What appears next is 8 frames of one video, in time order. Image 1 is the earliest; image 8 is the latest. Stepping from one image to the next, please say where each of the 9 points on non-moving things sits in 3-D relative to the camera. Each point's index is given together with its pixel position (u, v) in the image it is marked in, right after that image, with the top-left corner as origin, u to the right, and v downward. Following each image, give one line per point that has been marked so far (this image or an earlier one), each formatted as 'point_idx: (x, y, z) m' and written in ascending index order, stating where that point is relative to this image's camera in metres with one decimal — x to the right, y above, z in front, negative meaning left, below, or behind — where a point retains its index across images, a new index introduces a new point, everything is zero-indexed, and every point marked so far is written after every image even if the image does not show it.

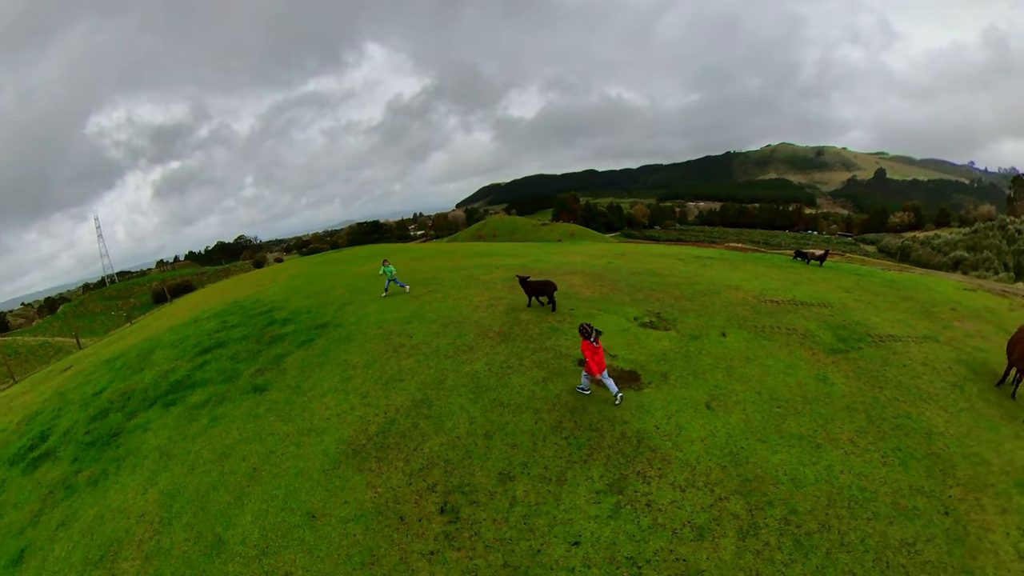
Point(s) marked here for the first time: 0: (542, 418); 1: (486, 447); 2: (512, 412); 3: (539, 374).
0: (+0.8, -3.2, +11.5) m
1: (-0.3, -3.4, +10.7) m
2: (+0.2, -3.1, +11.7) m
3: (+0.9, -2.5, +13.3) m
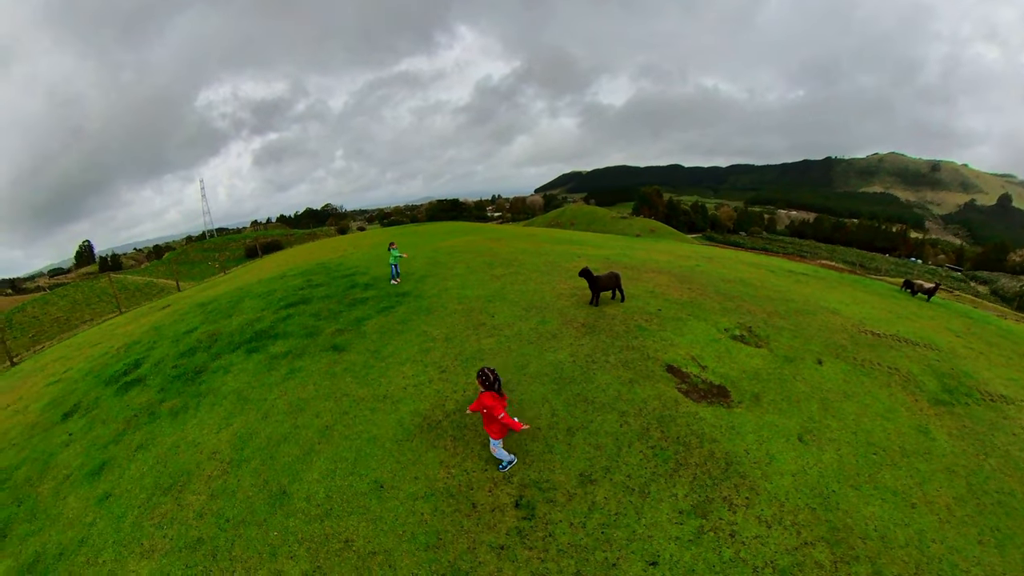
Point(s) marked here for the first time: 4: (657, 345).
0: (+2.3, -2.9, +10.6) m
1: (+1.2, -3.0, +9.9) m
2: (+1.8, -2.7, +10.9) m
3: (+2.8, -2.2, +12.4) m
4: (+4.1, -1.7, +14.2) m
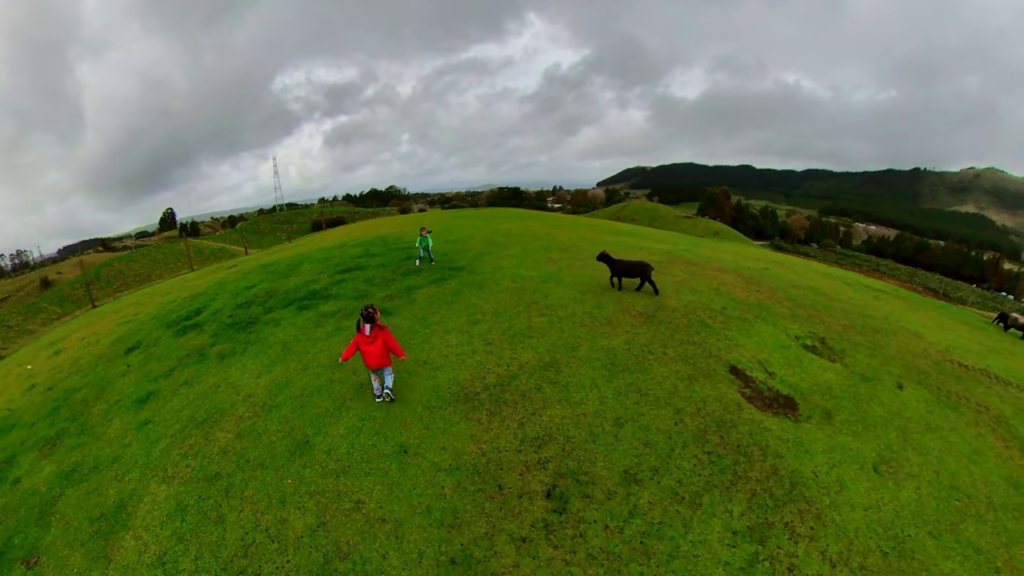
0: (+3.2, -2.6, +10.0) m
1: (+2.0, -2.6, +9.4) m
2: (+2.8, -2.4, +10.4) m
3: (+3.9, -2.0, +11.7) m
4: (+5.4, -1.5, +13.3) m
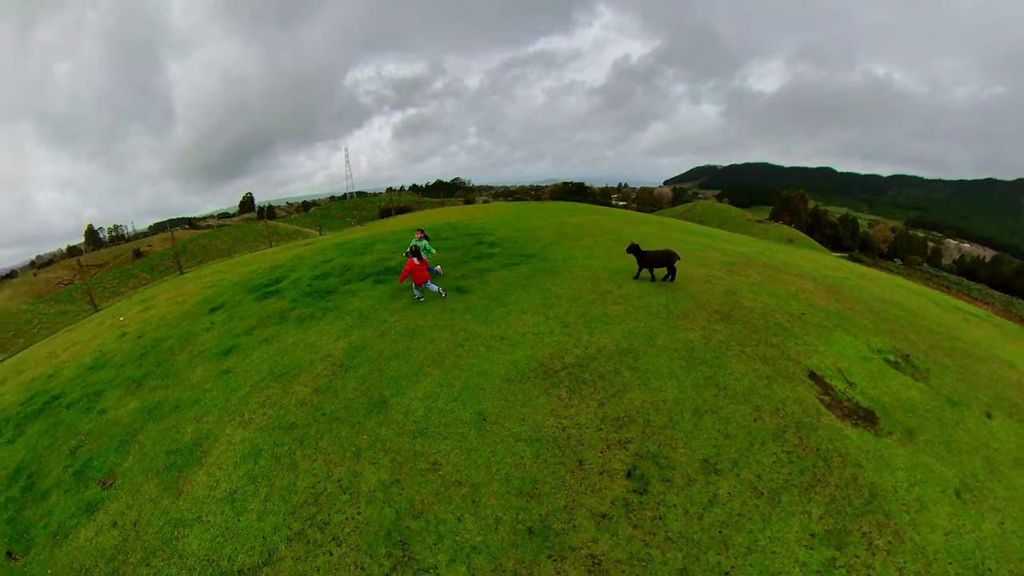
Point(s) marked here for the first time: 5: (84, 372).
0: (+4.5, -2.4, +9.3) m
1: (+3.2, -2.4, +8.9) m
2: (+4.0, -2.2, +9.7) m
3: (+5.3, -1.8, +10.9) m
4: (+7.0, -1.5, +12.3) m
5: (-10.6, -2.0, +12.5) m
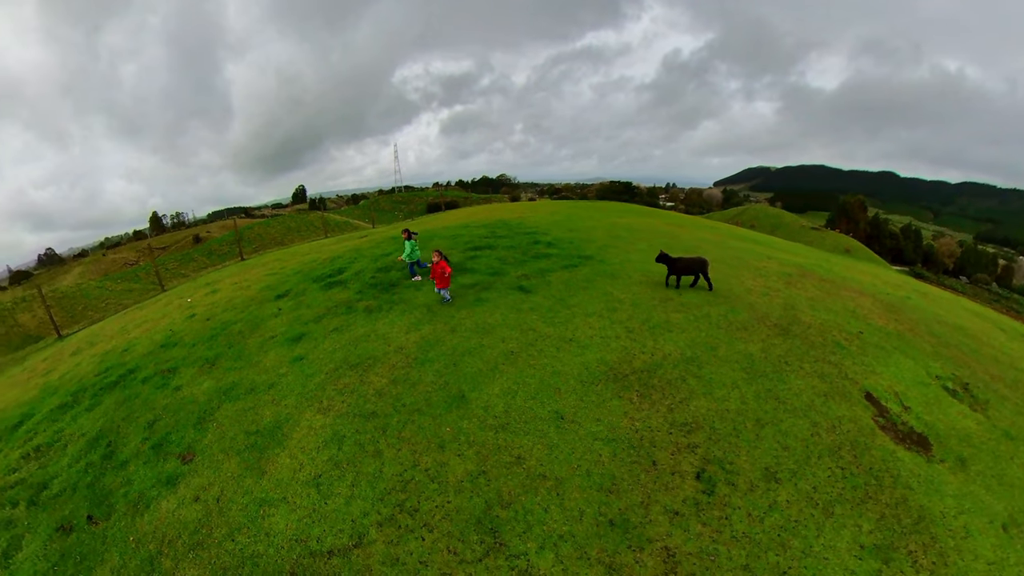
0: (+5.4, -2.6, +9.0) m
1: (+4.1, -2.5, +8.6) m
2: (+5.0, -2.3, +9.4) m
3: (+6.4, -2.0, +10.5) m
4: (+8.3, -1.7, +11.8) m
5: (-9.3, -1.6, +13.2) m
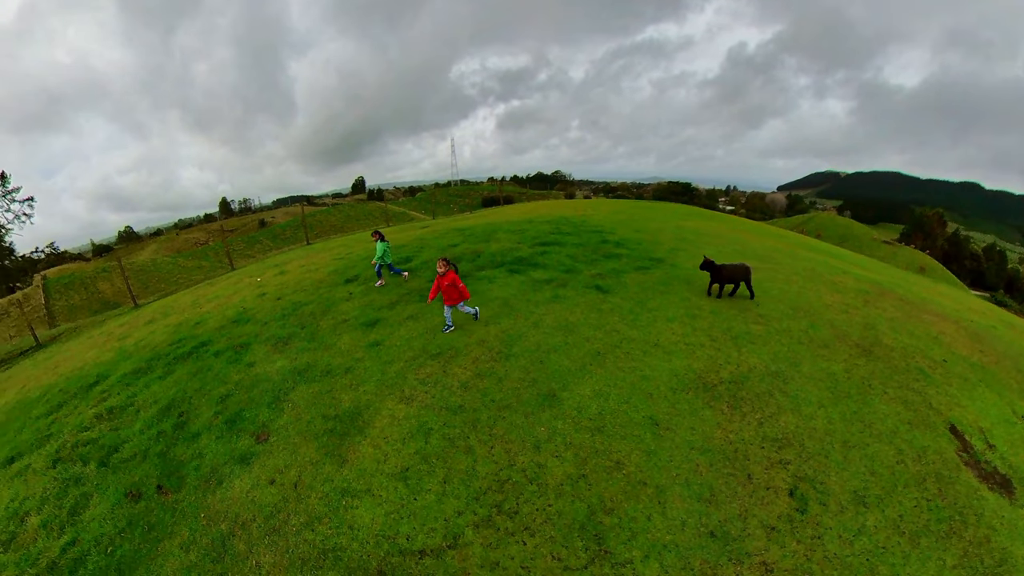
0: (+6.5, -2.8, +8.4) m
1: (+5.2, -2.6, +8.2) m
2: (+6.2, -2.5, +8.8) m
3: (+7.7, -2.2, +9.8) m
4: (+9.6, -2.0, +11.0) m
5: (-7.7, -1.0, +13.9) m
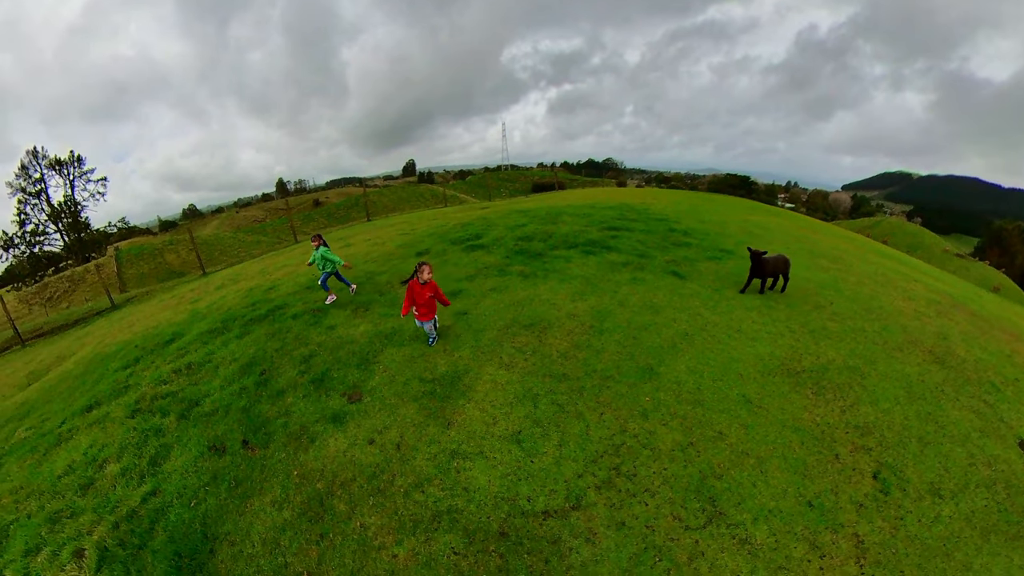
0: (+7.7, -2.7, +8.2) m
1: (+6.4, -2.5, +8.1) m
2: (+7.4, -2.4, +8.7) m
3: (+9.0, -2.2, +9.6) m
4: (+11.0, -2.1, +10.6) m
5: (-6.1, -0.2, +14.6) m
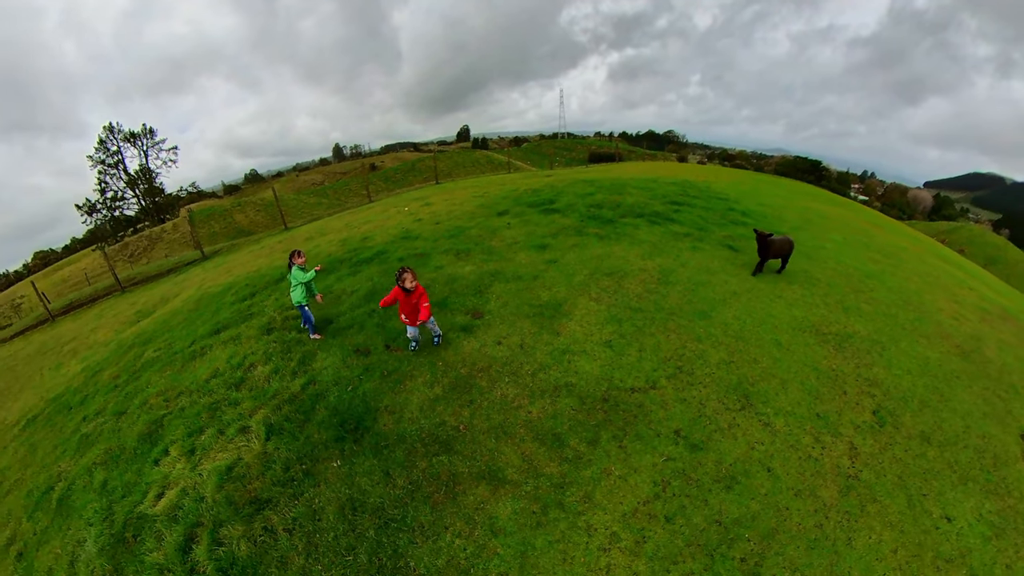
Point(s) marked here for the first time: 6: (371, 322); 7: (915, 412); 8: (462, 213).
0: (+8.9, -2.6, +9.6) m
1: (+7.6, -2.3, +9.6) m
2: (+8.7, -2.2, +10.1) m
3: (+10.3, -2.1, +10.9) m
4: (+12.4, -2.1, +11.8) m
5: (-4.1, +1.6, +16.7) m
6: (-3.6, -0.9, +12.0) m
7: (+7.4, -2.4, +9.3) m
8: (-2.3, +2.7, +18.3) m
